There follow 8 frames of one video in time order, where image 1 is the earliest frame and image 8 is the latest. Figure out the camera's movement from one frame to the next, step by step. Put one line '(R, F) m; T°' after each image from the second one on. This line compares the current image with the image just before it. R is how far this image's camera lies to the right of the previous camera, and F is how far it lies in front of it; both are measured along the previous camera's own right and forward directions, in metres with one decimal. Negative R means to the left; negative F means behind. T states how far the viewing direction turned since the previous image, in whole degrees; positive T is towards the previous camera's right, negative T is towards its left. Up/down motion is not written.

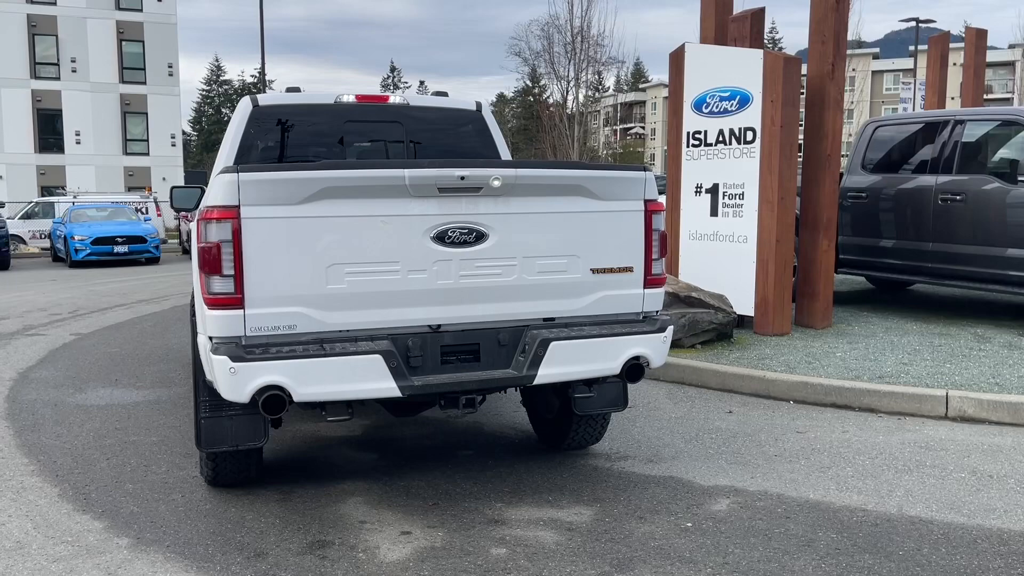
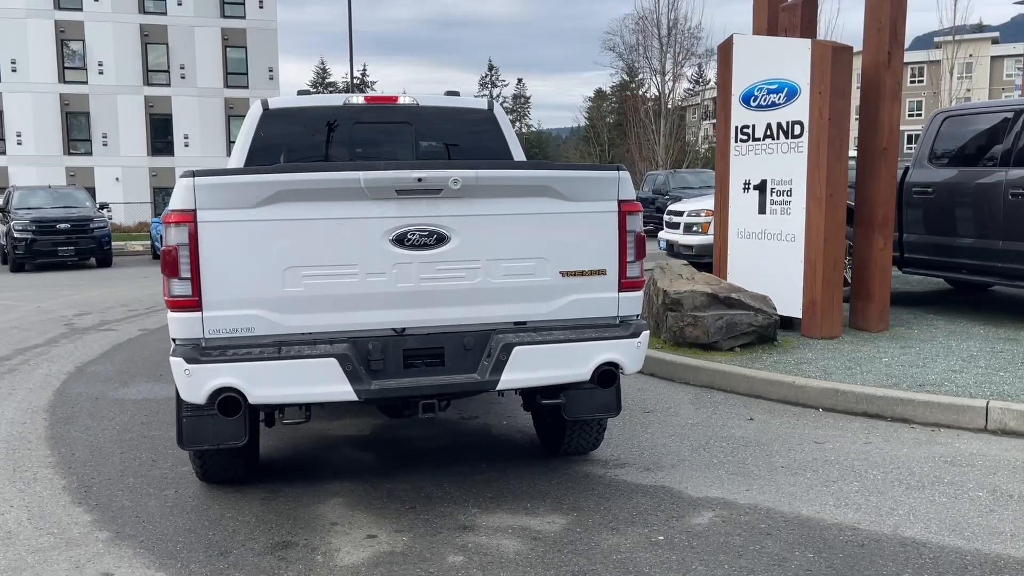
(+0.6, +0.1) m; -6°
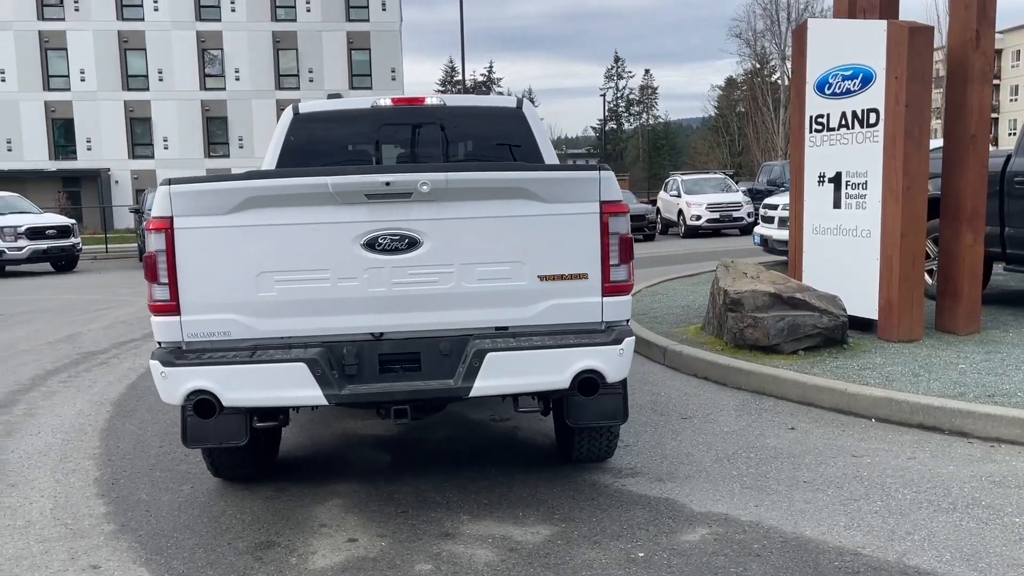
(+0.7, +0.1) m; -8°
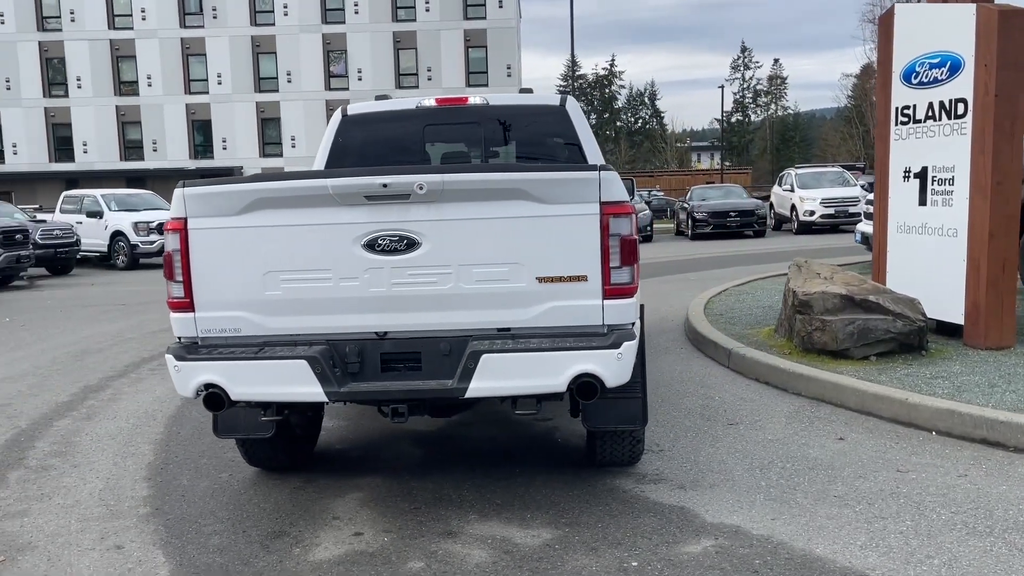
(+0.5, +0.1) m; -8°
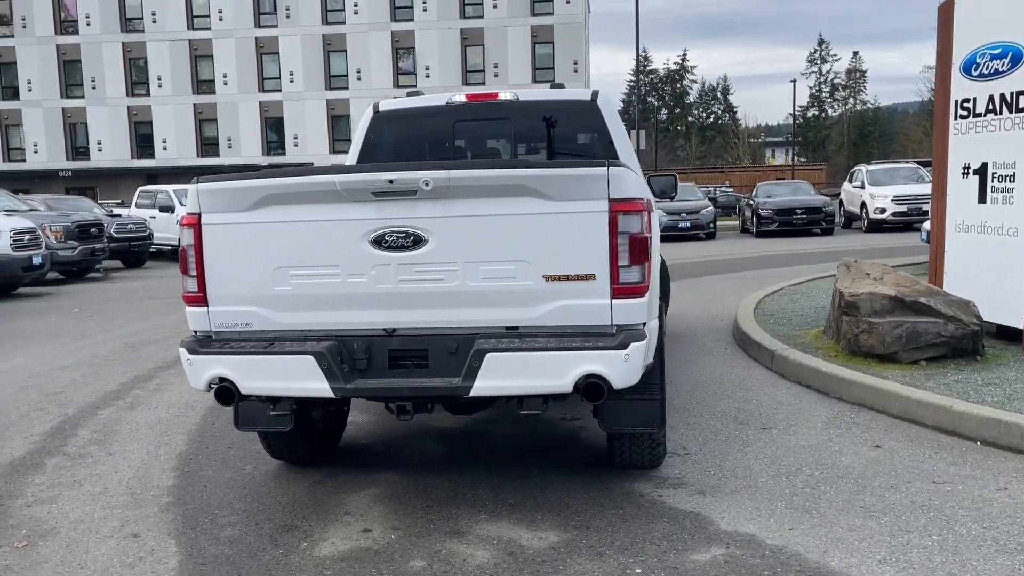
(+0.3, +0.1) m; -4°
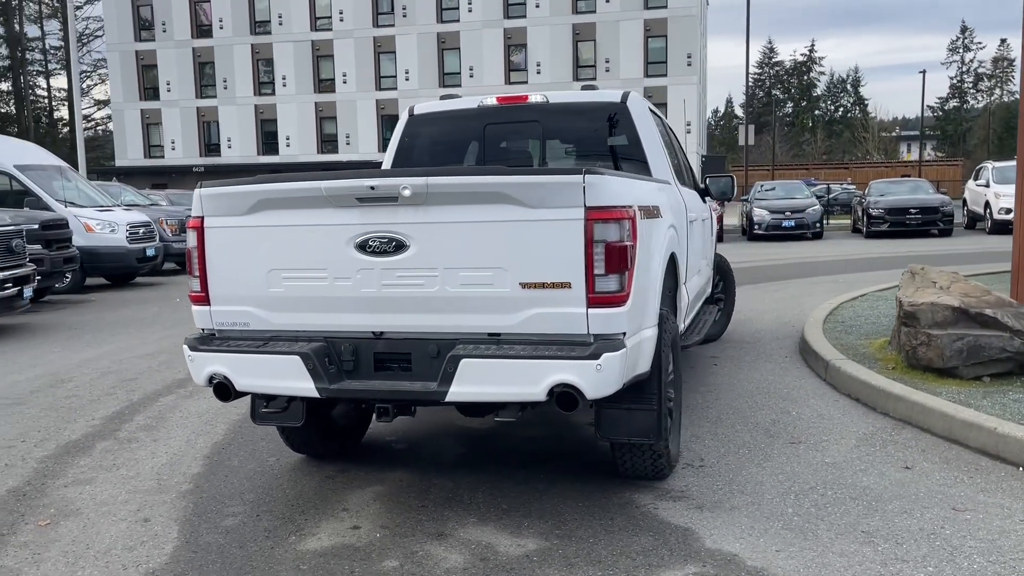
(+0.6, 0.0) m; -8°
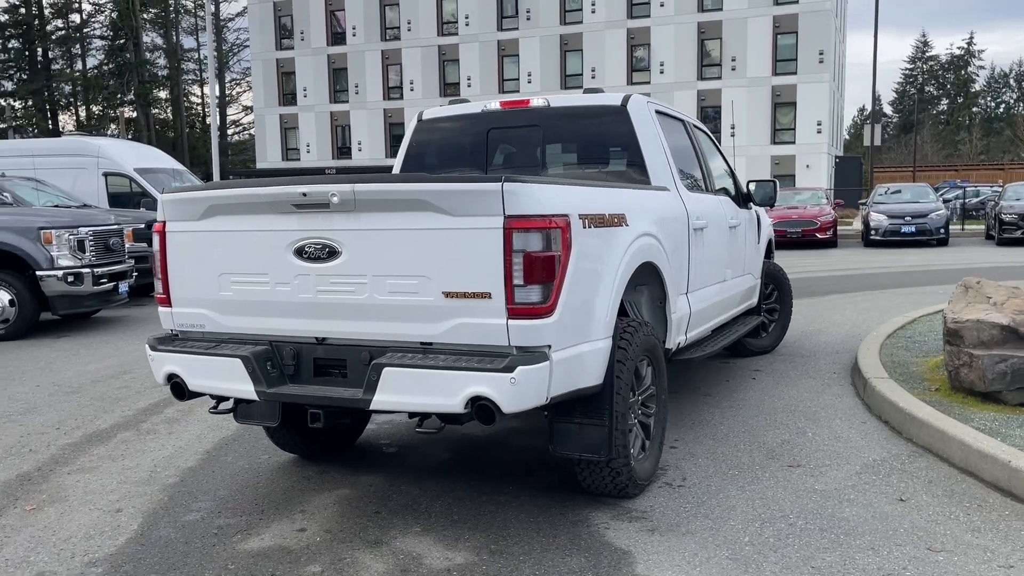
(+0.9, +0.1) m; -8°
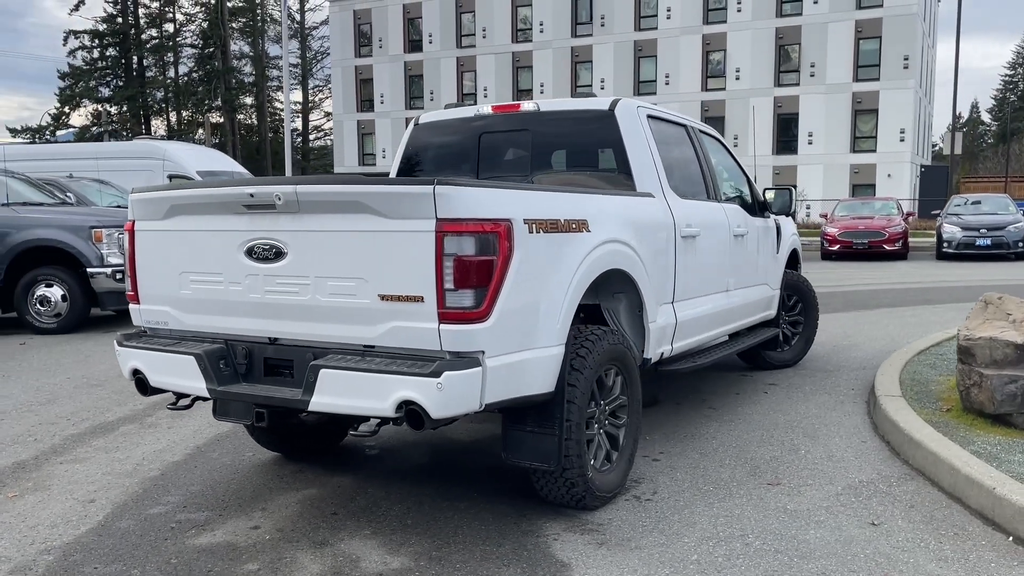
(+0.6, +0.1) m; -5°
